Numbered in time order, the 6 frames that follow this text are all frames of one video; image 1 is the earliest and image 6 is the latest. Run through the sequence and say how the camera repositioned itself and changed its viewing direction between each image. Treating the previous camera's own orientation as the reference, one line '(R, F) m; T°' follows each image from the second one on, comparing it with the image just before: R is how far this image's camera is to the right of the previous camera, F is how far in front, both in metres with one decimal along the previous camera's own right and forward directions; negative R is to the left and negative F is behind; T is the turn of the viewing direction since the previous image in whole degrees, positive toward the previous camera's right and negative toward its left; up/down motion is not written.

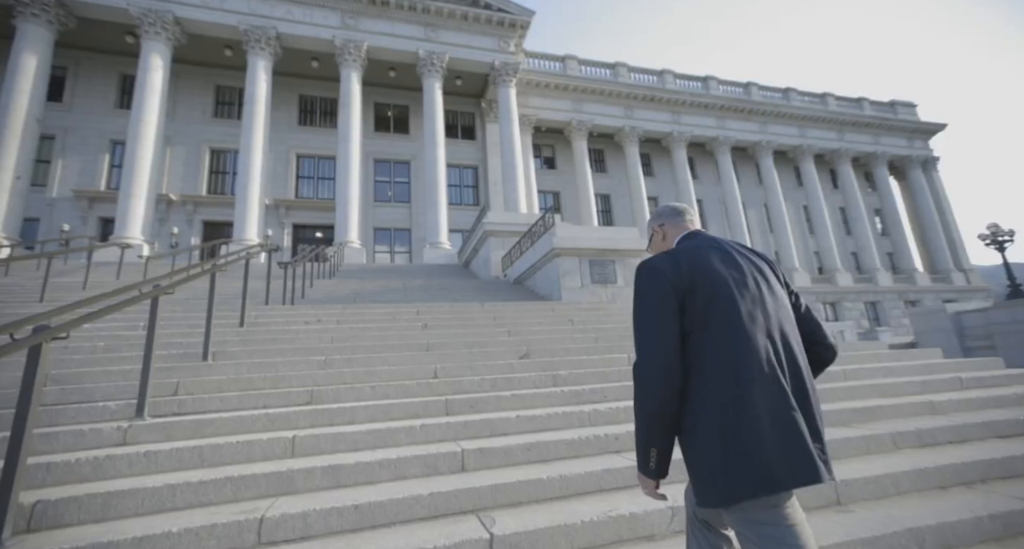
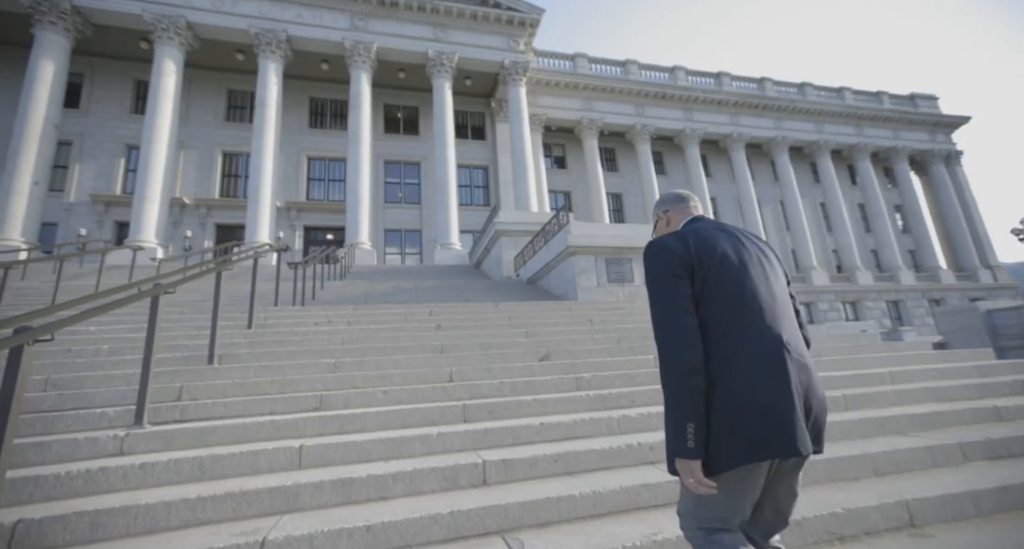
(-0.1, +0.3) m; -1°
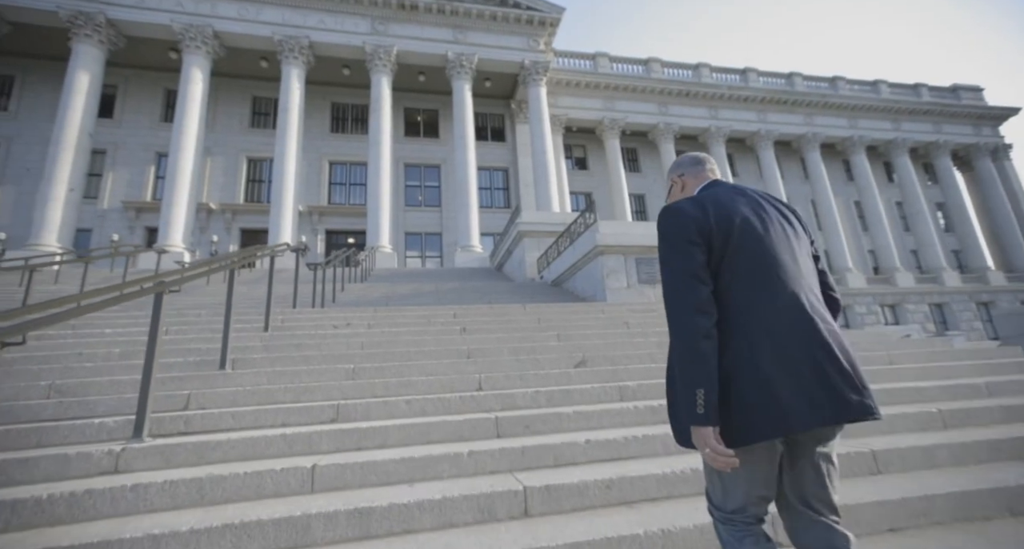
(-0.1, +0.4) m; -2°
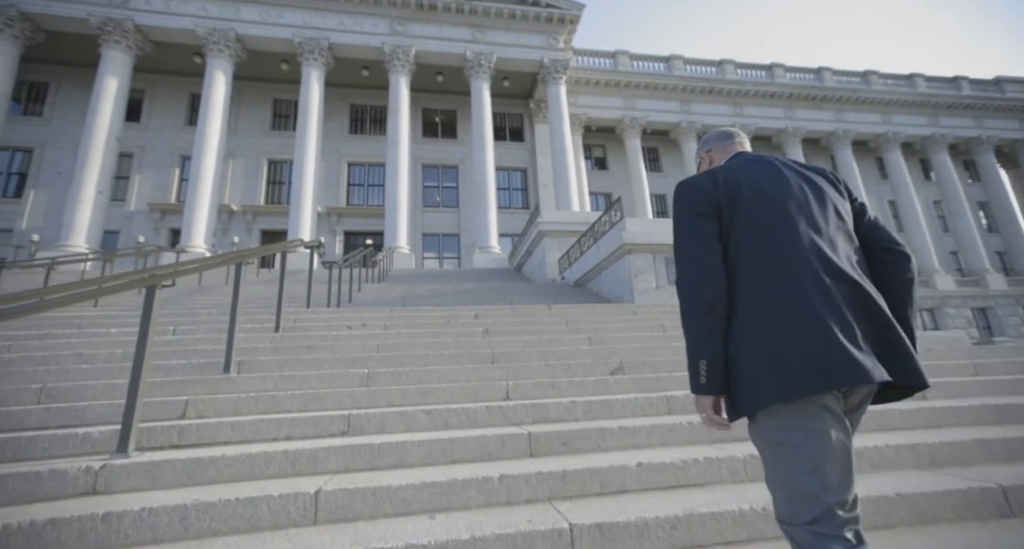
(-0.1, +0.5) m; -2°
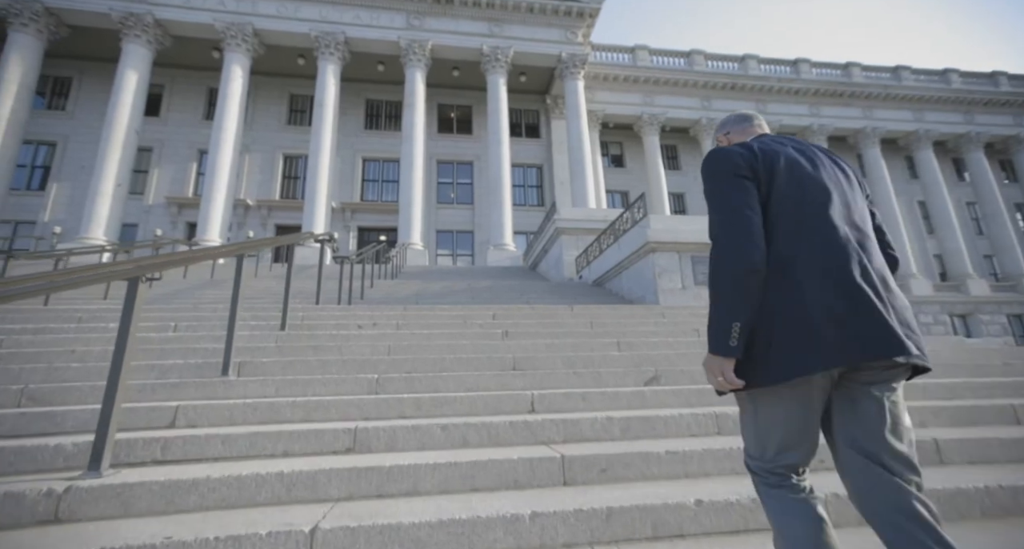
(-0.1, +0.4) m; -1°
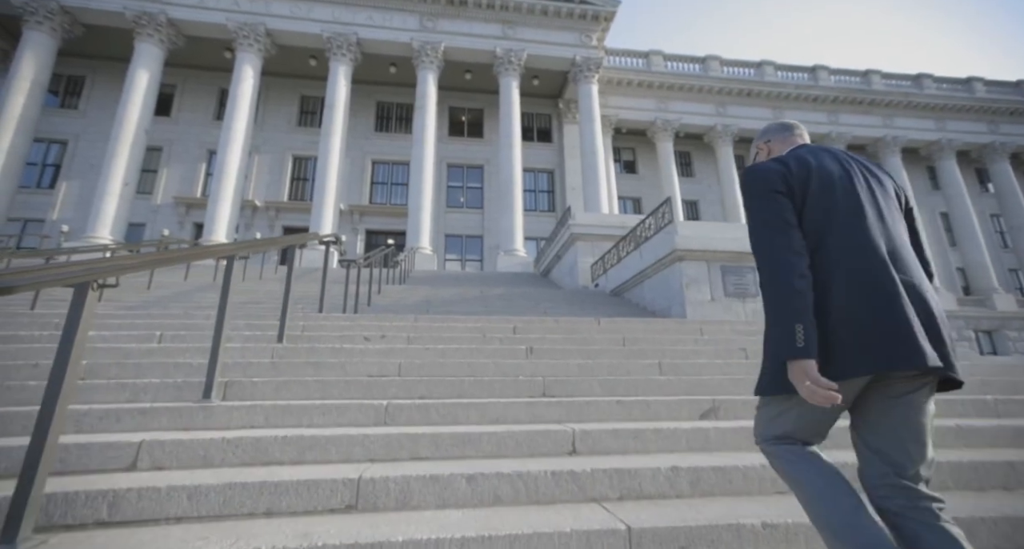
(-0.2, +0.6) m; -1°
